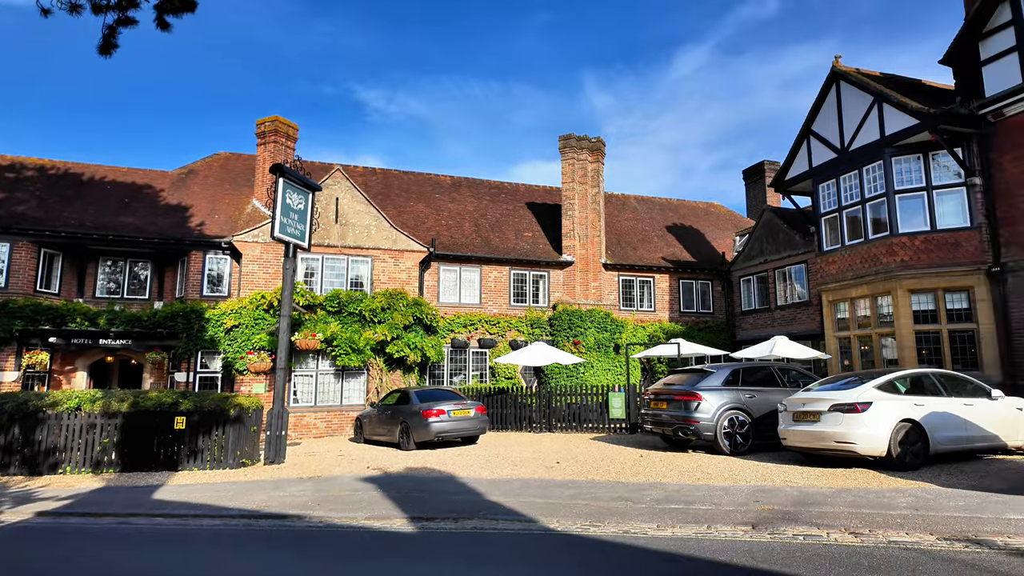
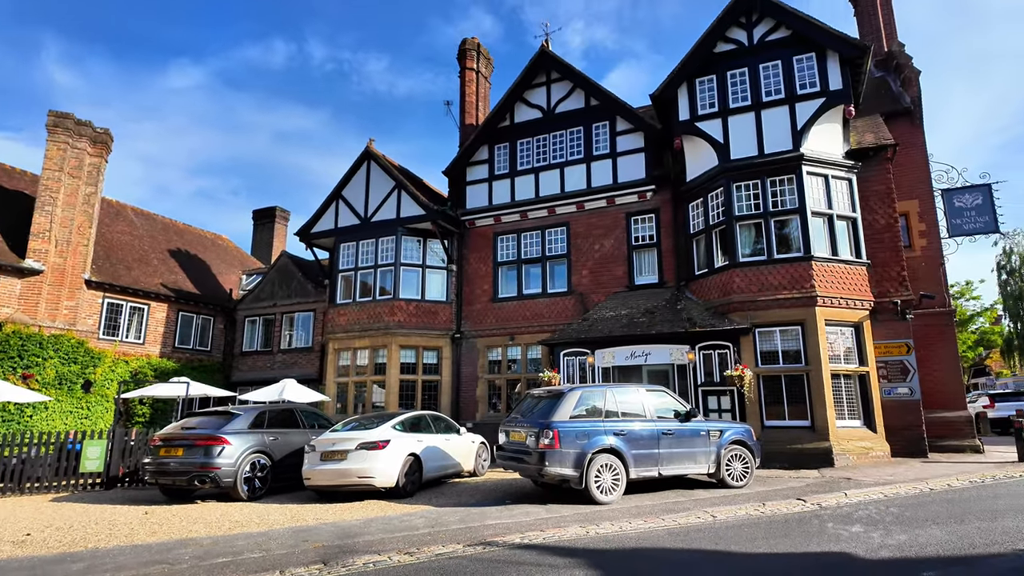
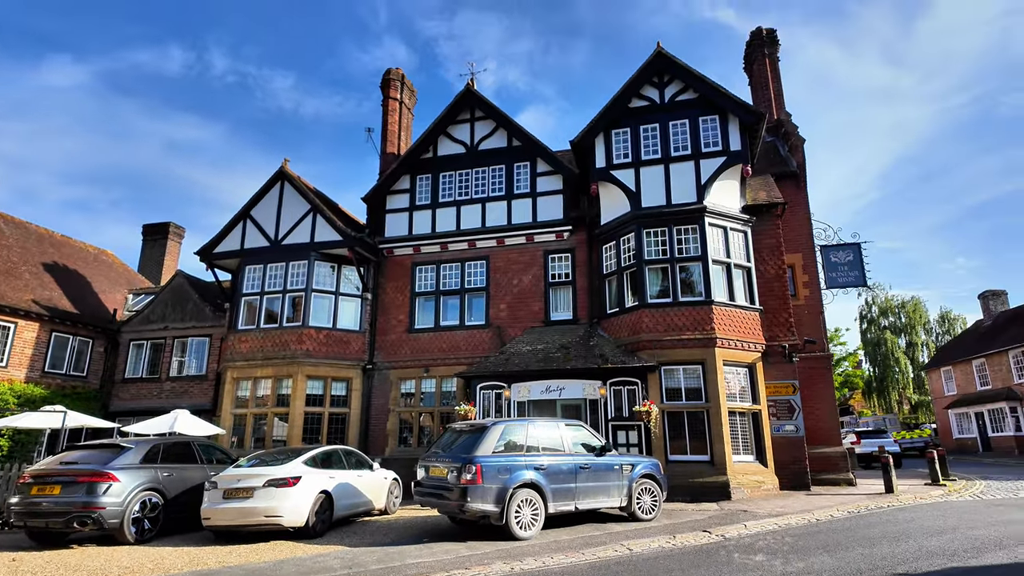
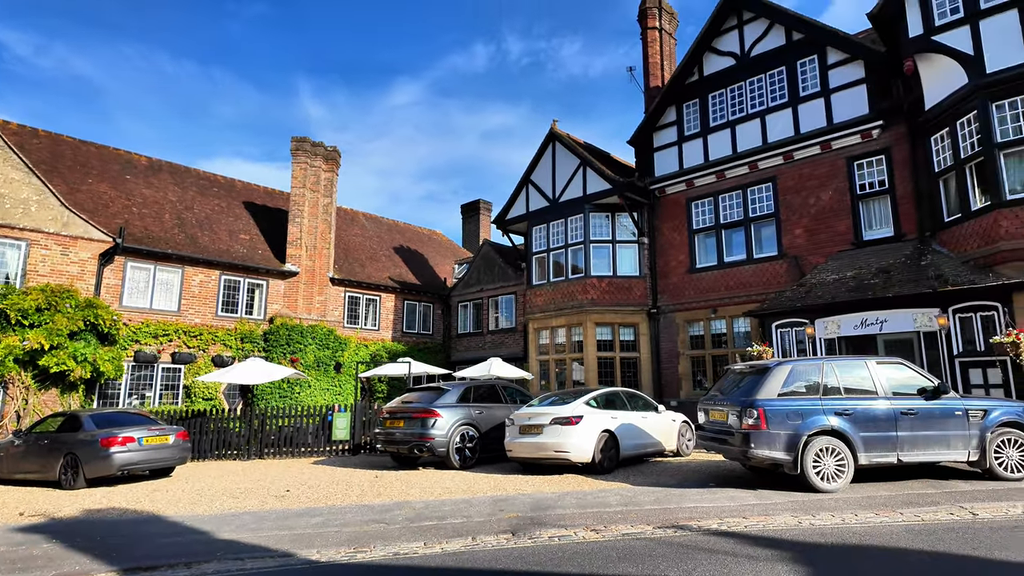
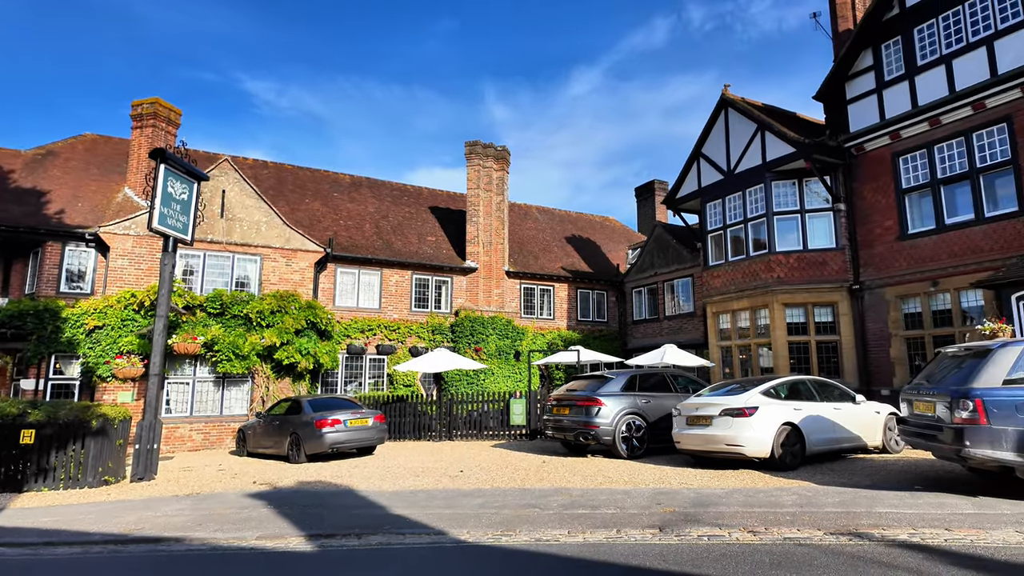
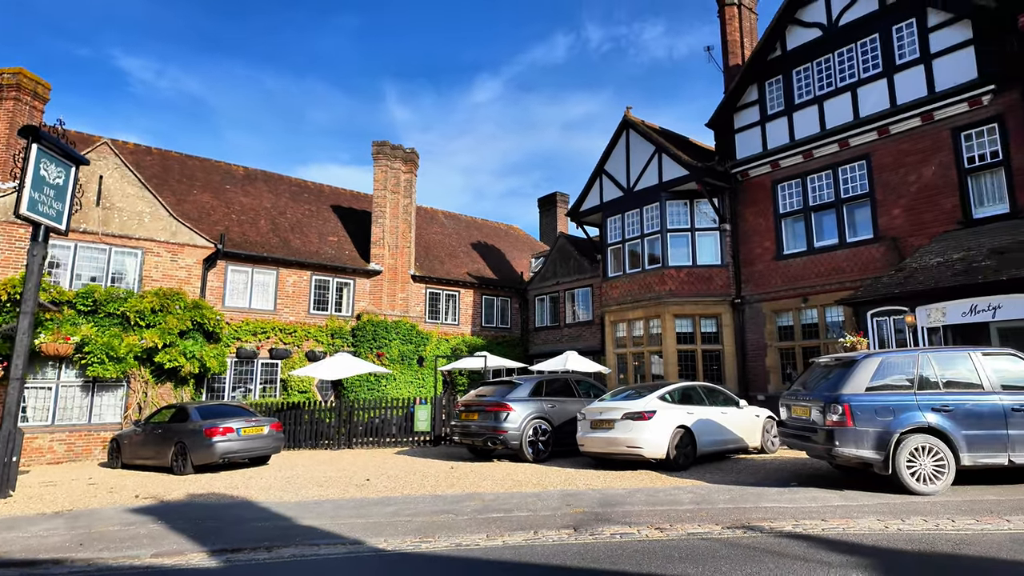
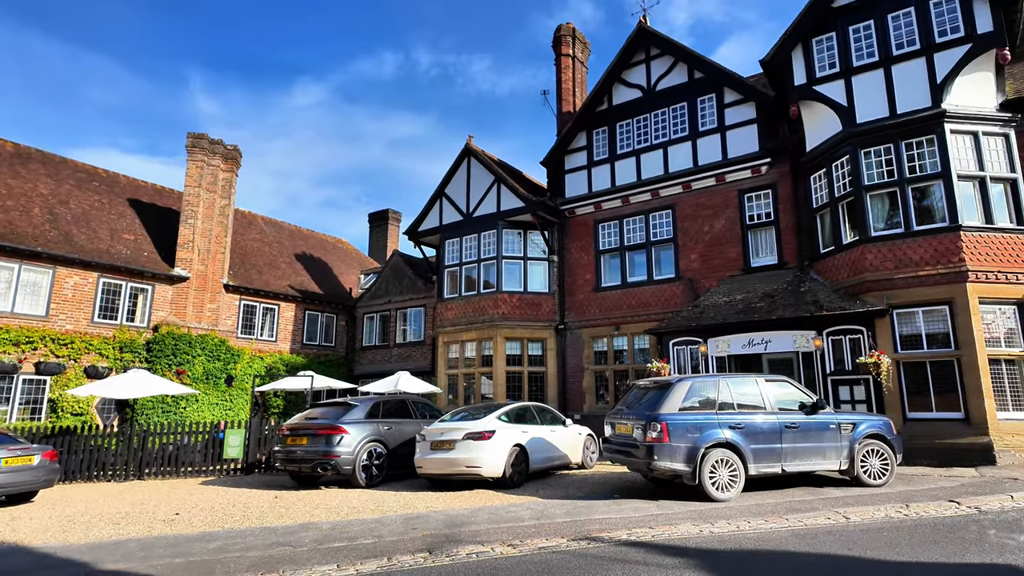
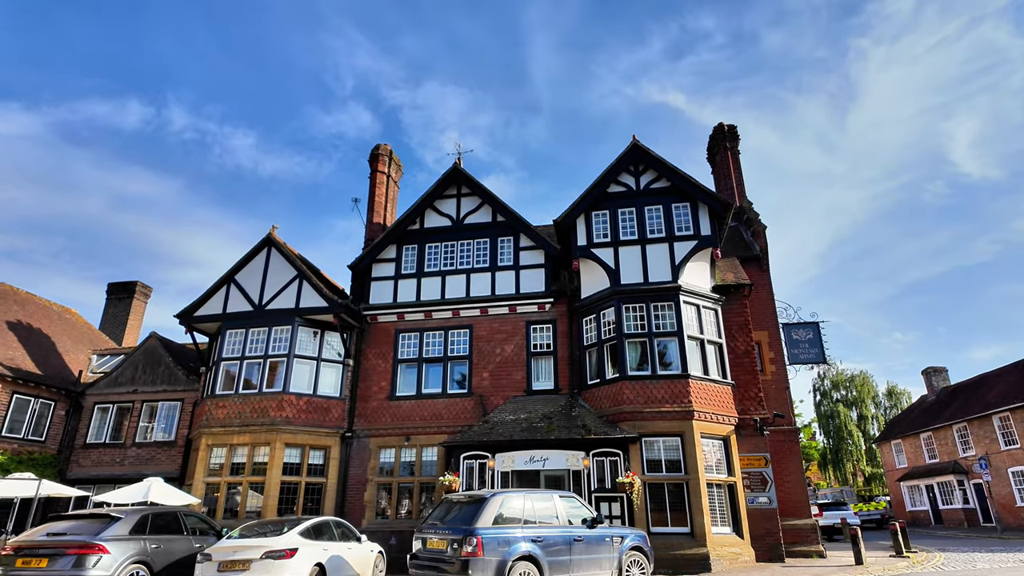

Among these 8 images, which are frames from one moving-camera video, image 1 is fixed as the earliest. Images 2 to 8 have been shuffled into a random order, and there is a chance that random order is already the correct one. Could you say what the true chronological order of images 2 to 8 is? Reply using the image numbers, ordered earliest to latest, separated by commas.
5, 6, 4, 7, 2, 3, 8
